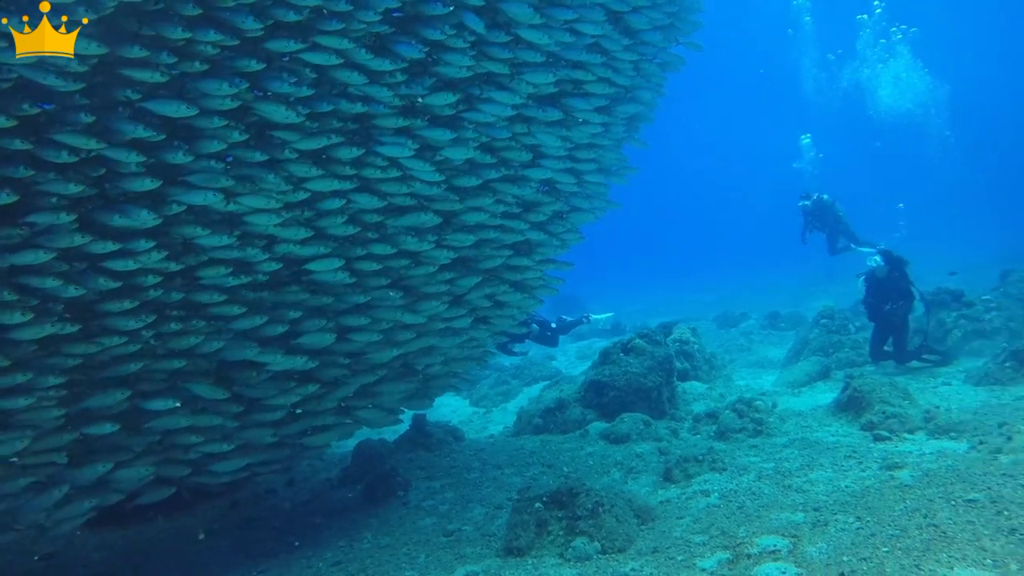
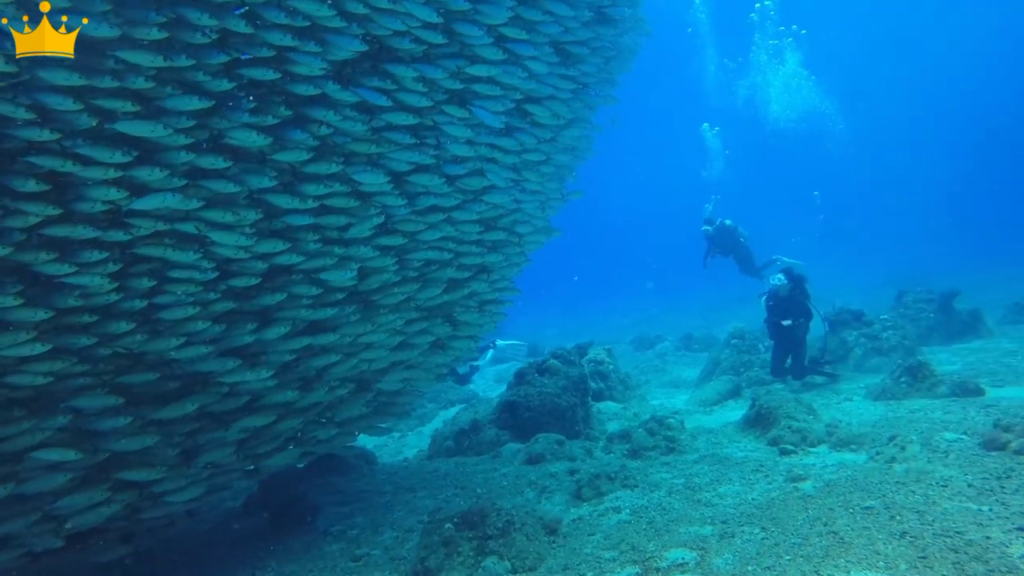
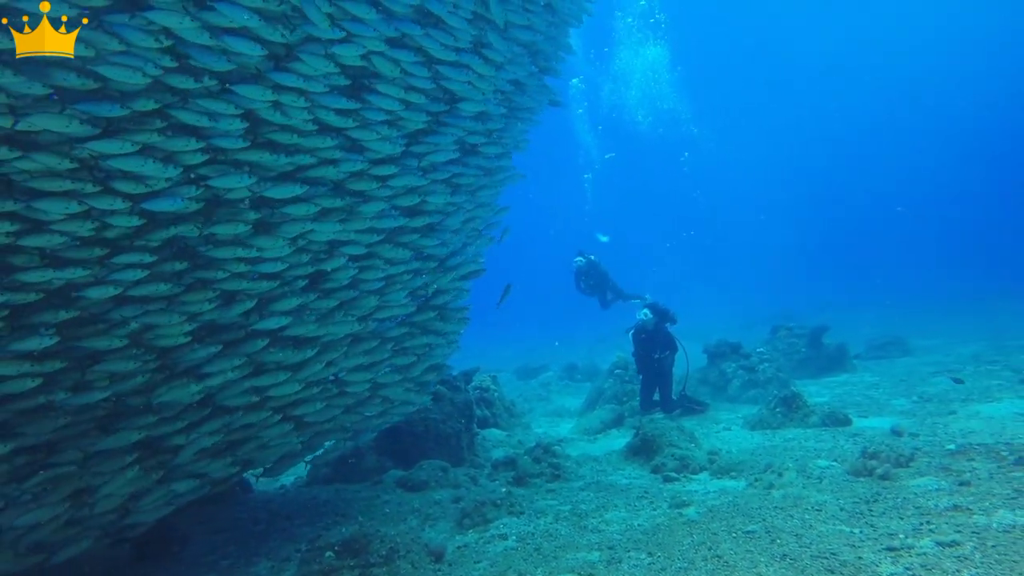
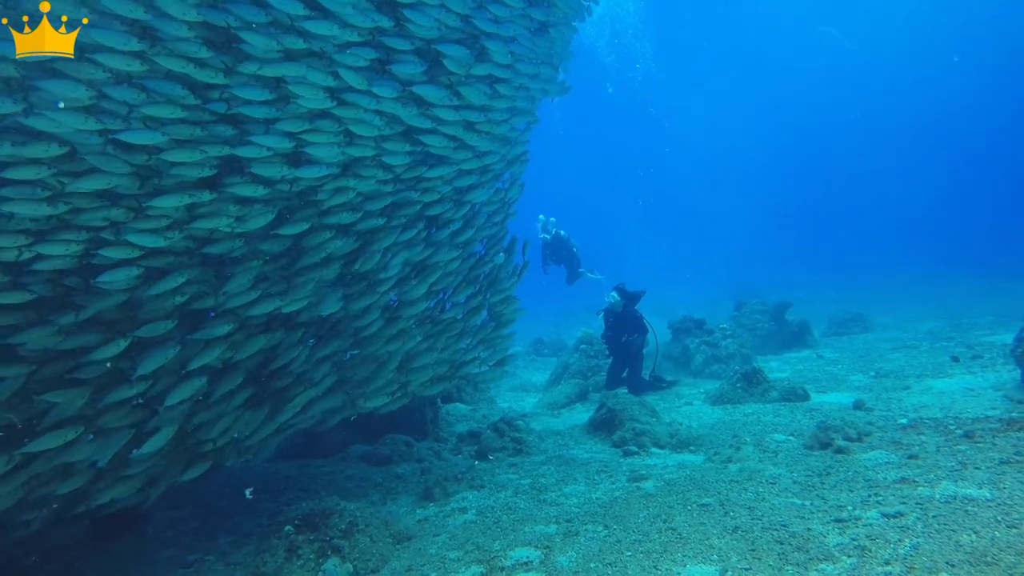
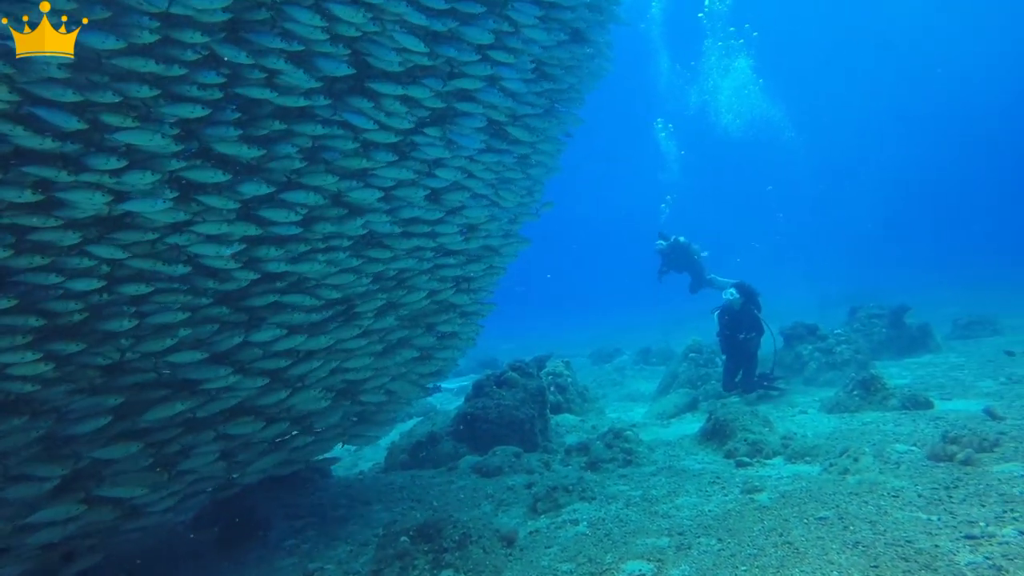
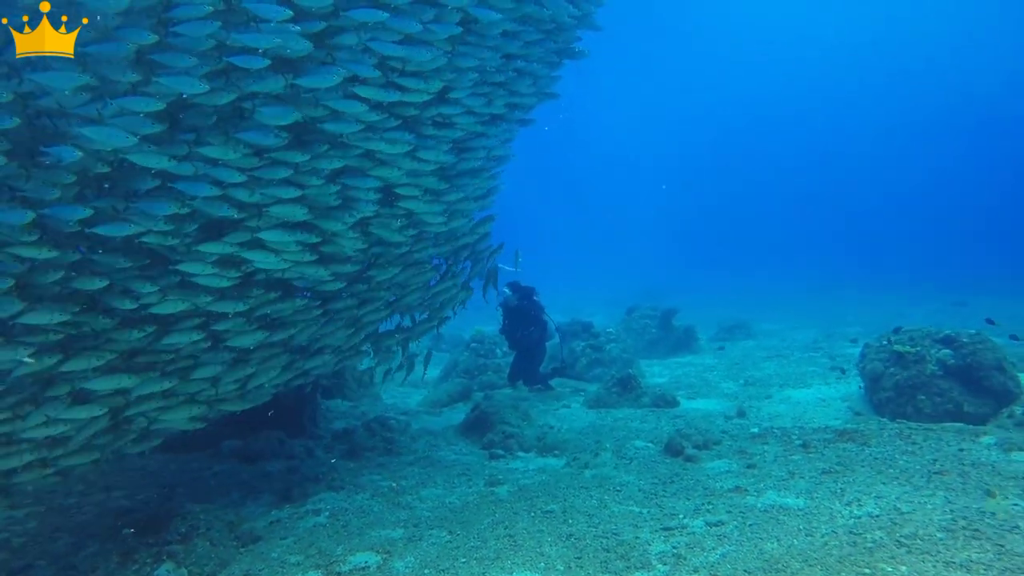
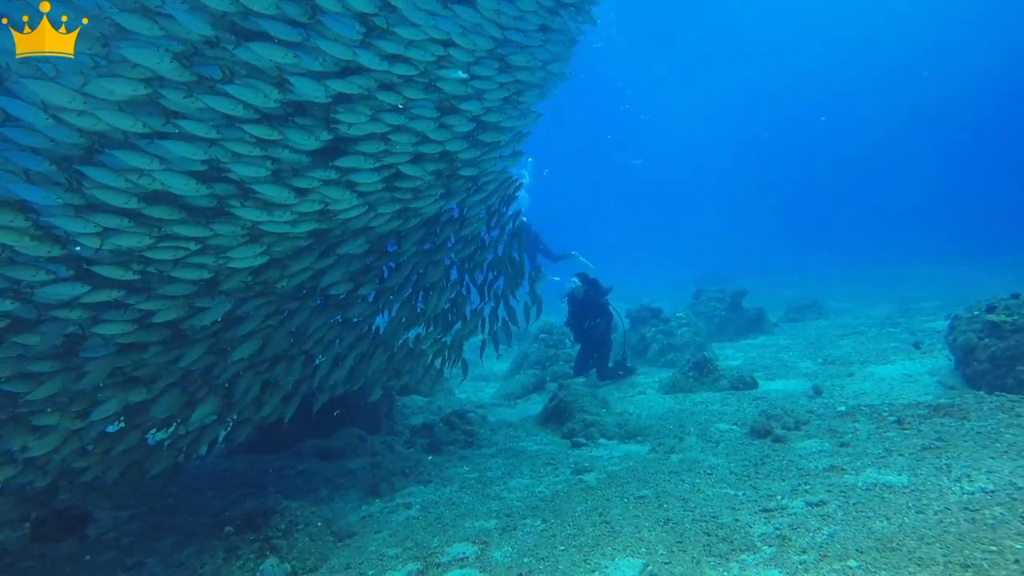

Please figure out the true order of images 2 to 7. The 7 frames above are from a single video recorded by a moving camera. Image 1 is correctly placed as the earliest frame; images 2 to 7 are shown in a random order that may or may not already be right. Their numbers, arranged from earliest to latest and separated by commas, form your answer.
2, 5, 3, 4, 7, 6
